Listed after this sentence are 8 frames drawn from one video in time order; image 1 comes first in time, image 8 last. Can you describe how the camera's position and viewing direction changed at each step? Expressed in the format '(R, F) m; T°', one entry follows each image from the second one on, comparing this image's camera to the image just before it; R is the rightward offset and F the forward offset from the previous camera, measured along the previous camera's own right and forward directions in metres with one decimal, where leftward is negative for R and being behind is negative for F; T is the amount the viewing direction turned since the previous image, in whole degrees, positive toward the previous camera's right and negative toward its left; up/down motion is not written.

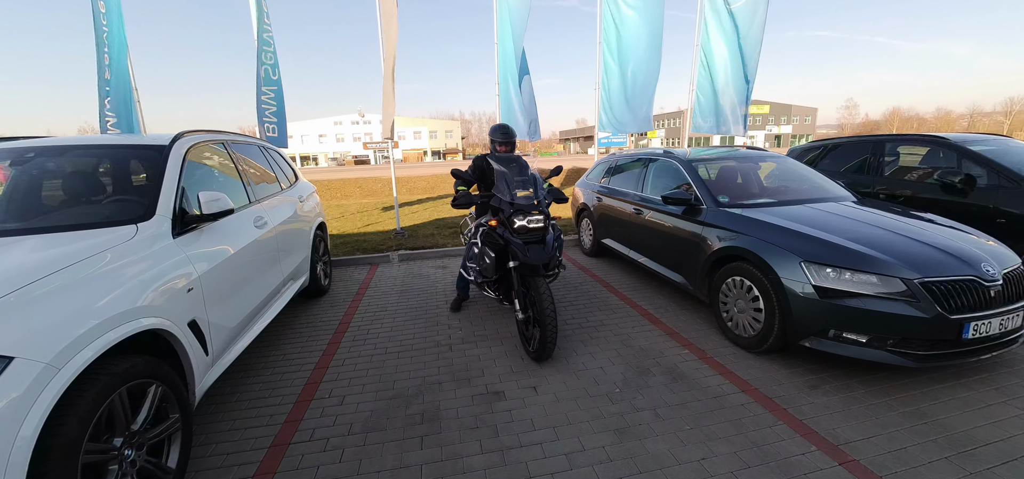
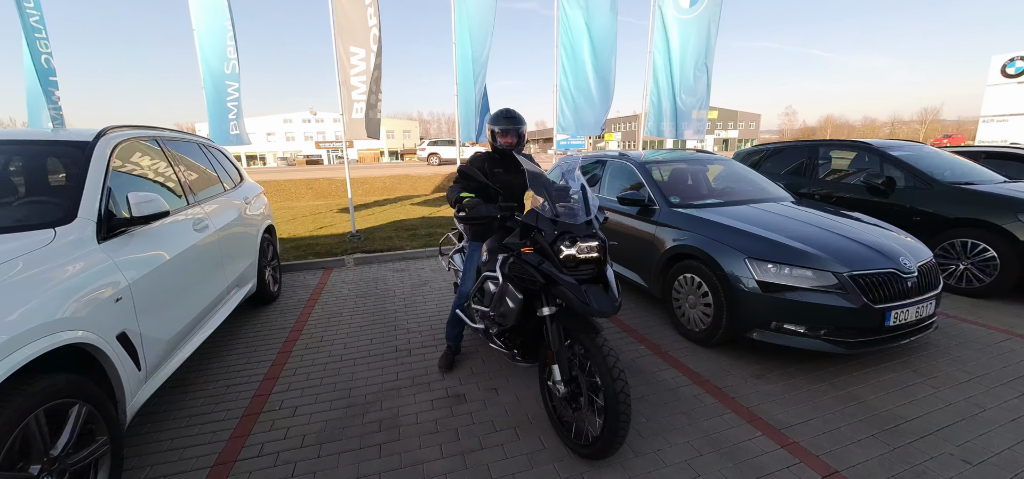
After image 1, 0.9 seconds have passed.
(0.0, 0.0) m; +5°
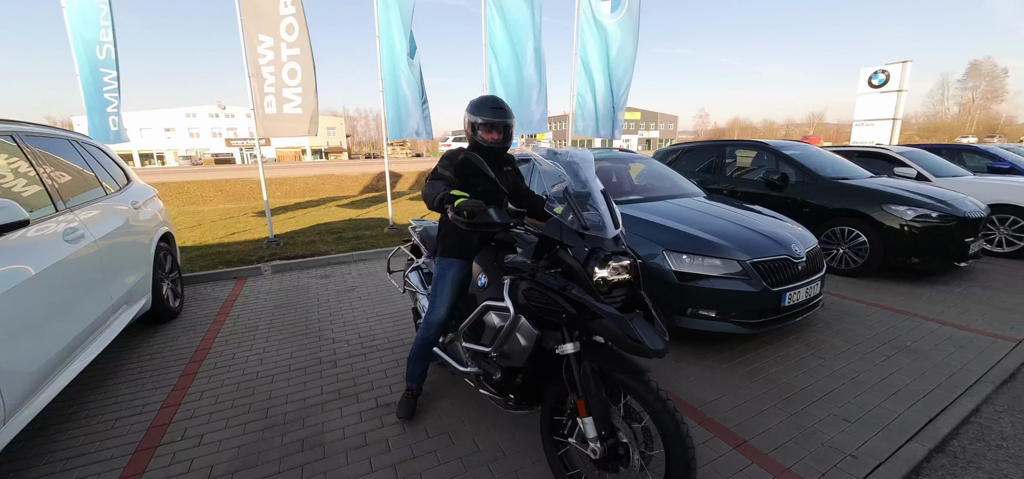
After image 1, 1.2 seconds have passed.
(+0.1, 0.0) m; +9°
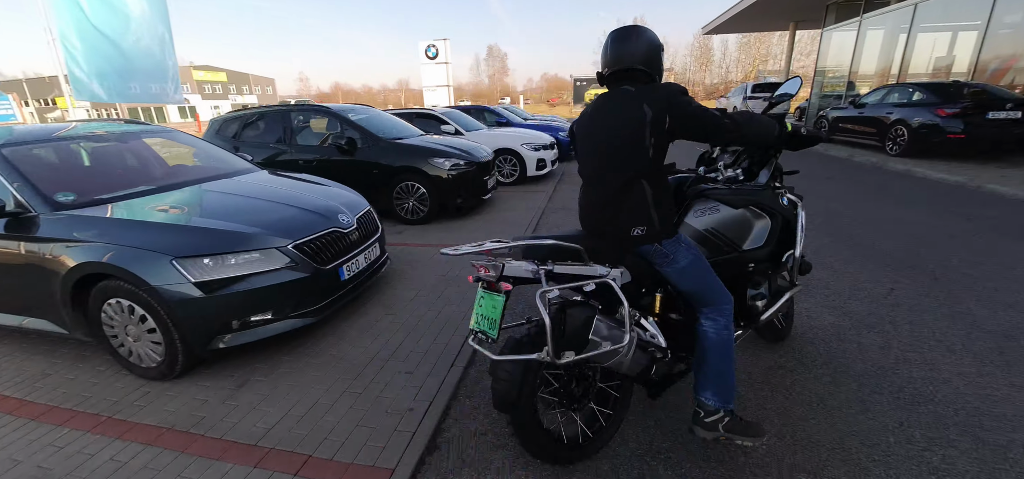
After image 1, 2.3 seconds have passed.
(+0.8, +0.2) m; +46°
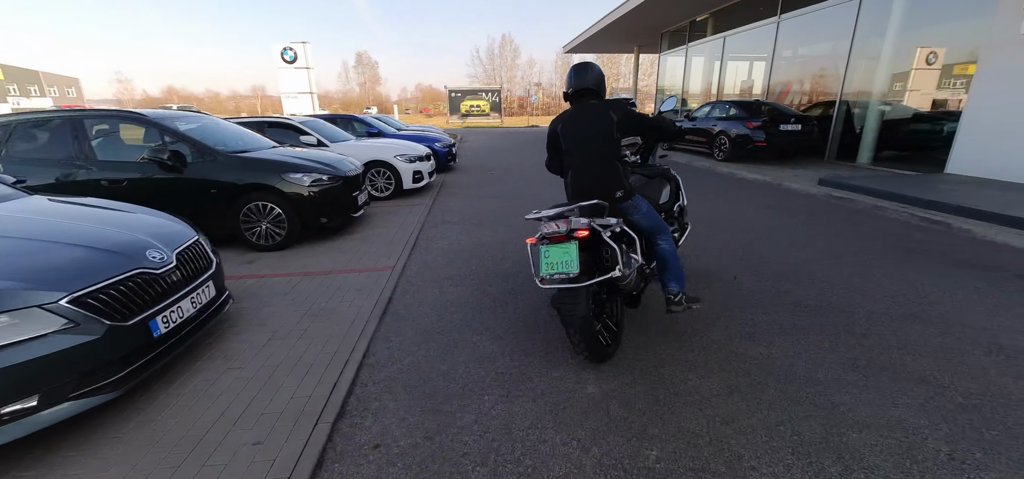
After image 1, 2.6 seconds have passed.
(+0.1, +0.2) m; +16°
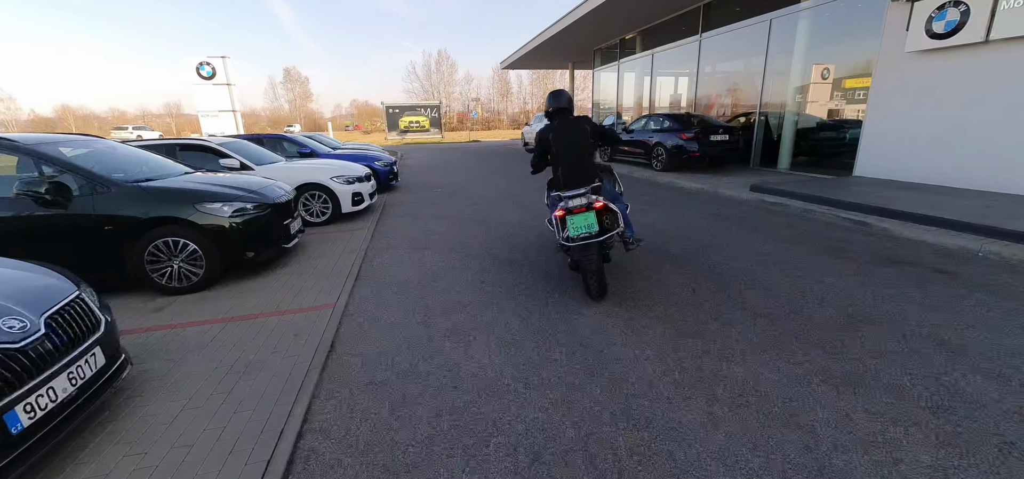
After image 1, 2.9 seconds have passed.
(-0.1, +0.2) m; +8°
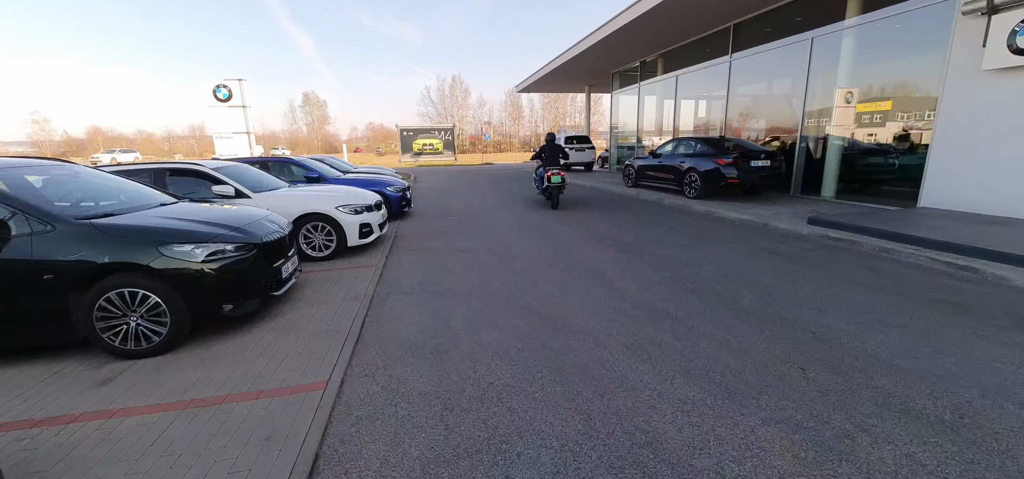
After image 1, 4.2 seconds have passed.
(-0.2, +0.8) m; -1°
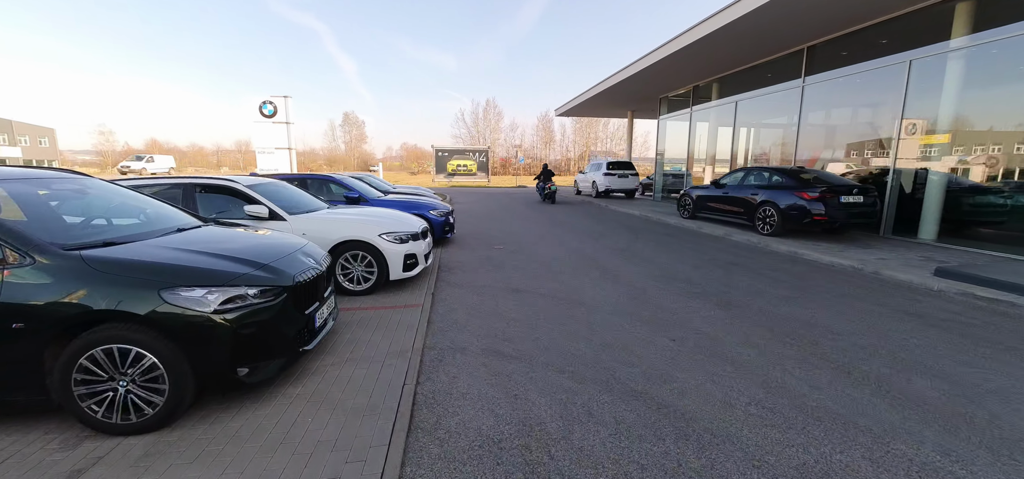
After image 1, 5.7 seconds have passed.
(-0.5, +0.8) m; -4°
